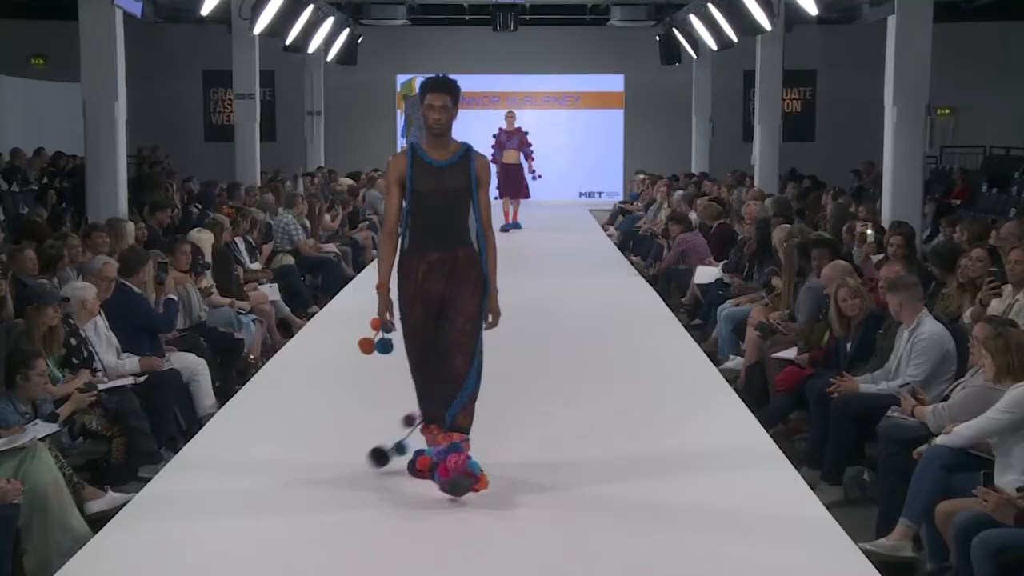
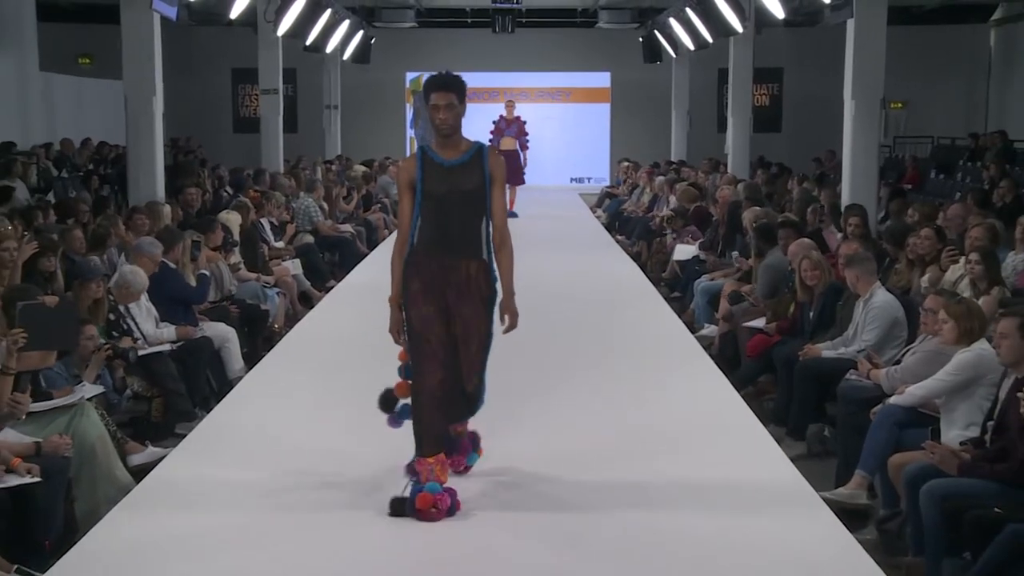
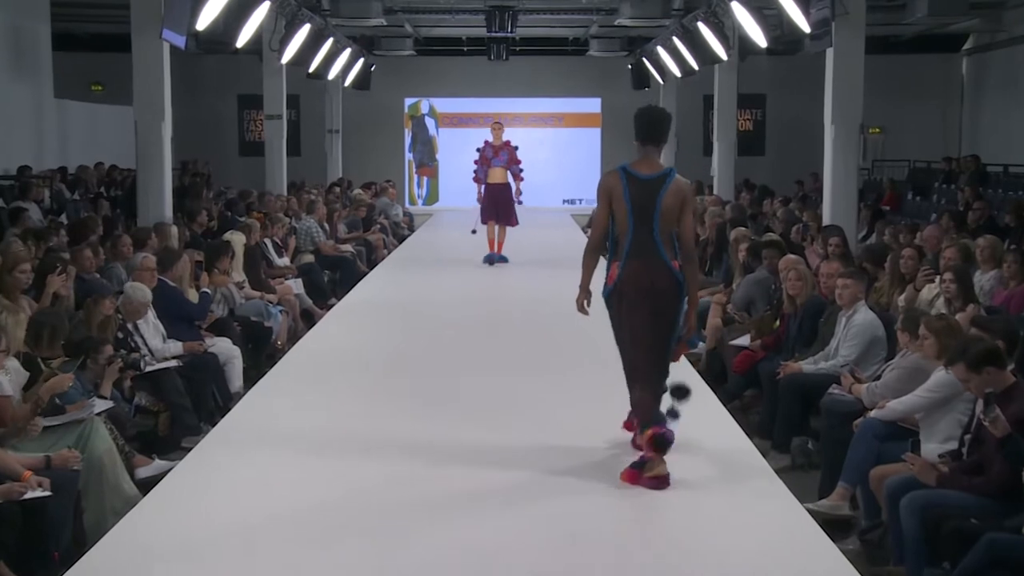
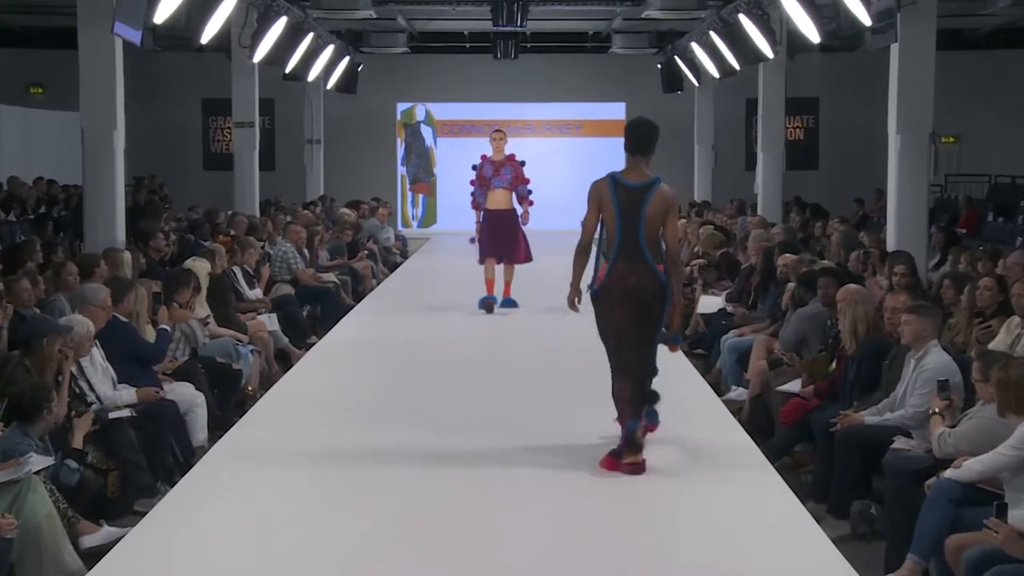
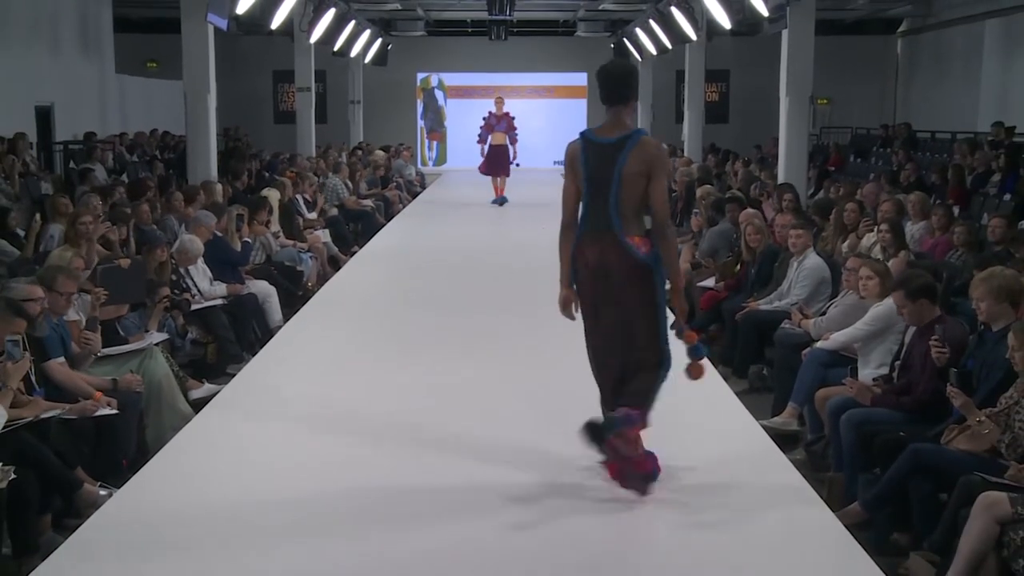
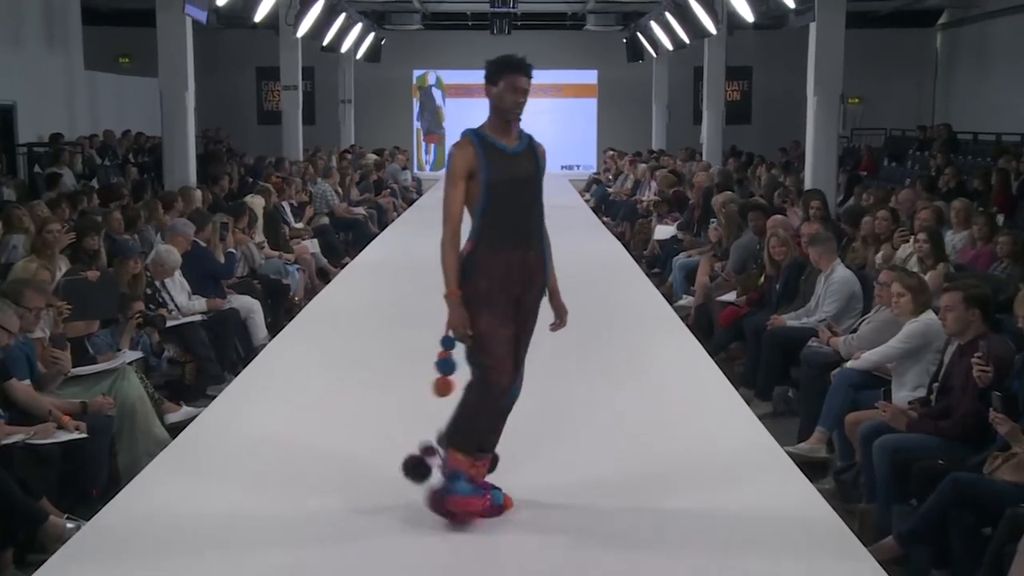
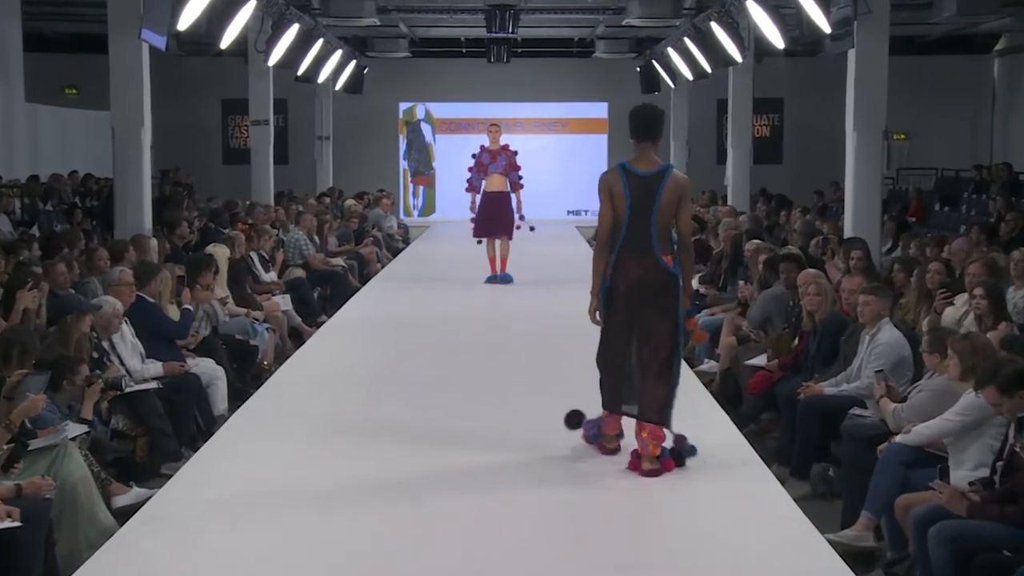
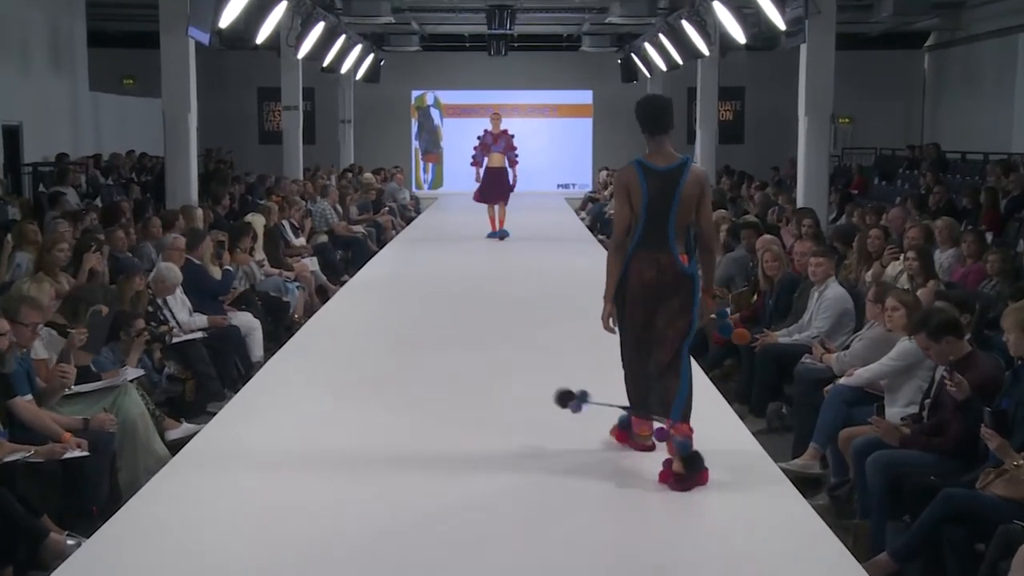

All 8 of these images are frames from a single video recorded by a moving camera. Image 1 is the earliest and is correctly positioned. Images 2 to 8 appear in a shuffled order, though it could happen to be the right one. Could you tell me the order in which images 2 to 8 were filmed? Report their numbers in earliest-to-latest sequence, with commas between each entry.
2, 6, 5, 8, 3, 7, 4
